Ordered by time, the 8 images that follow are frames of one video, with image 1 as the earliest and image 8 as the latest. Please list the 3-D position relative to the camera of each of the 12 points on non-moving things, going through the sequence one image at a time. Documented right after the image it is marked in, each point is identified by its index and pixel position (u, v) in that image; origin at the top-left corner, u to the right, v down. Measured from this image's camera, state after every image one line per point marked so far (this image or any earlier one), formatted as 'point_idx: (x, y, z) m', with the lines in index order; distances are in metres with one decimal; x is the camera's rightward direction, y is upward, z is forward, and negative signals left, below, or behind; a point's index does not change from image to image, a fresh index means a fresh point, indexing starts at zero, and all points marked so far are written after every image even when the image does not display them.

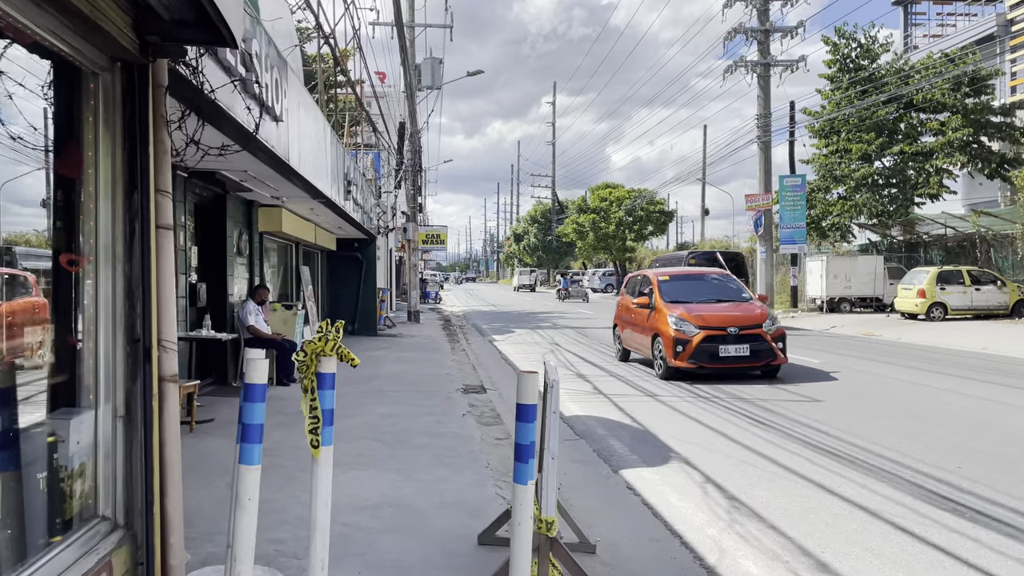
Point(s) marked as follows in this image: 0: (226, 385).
0: (-3.4, -1.2, +9.7) m
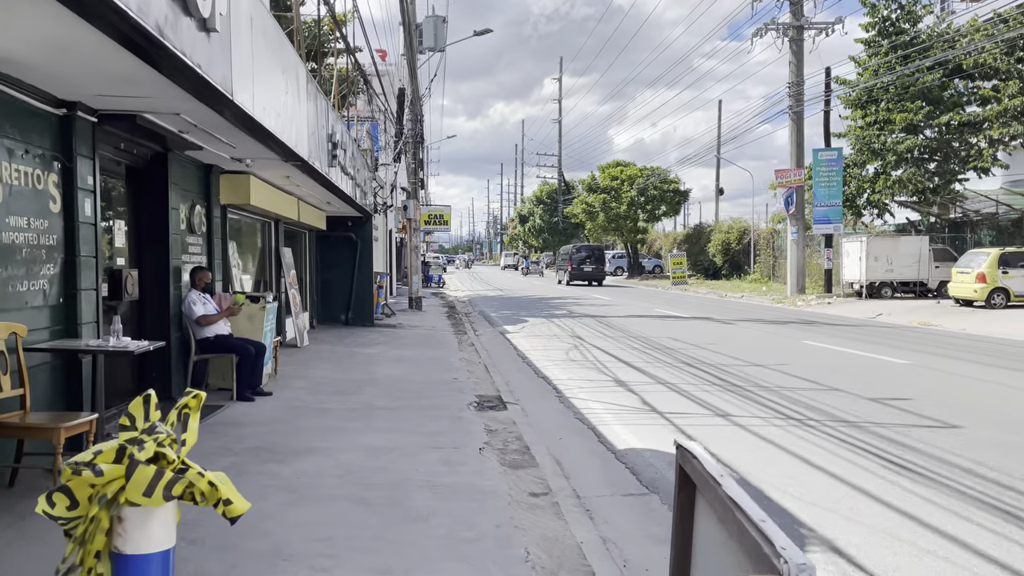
0: (-3.2, -1.1, +7.5) m
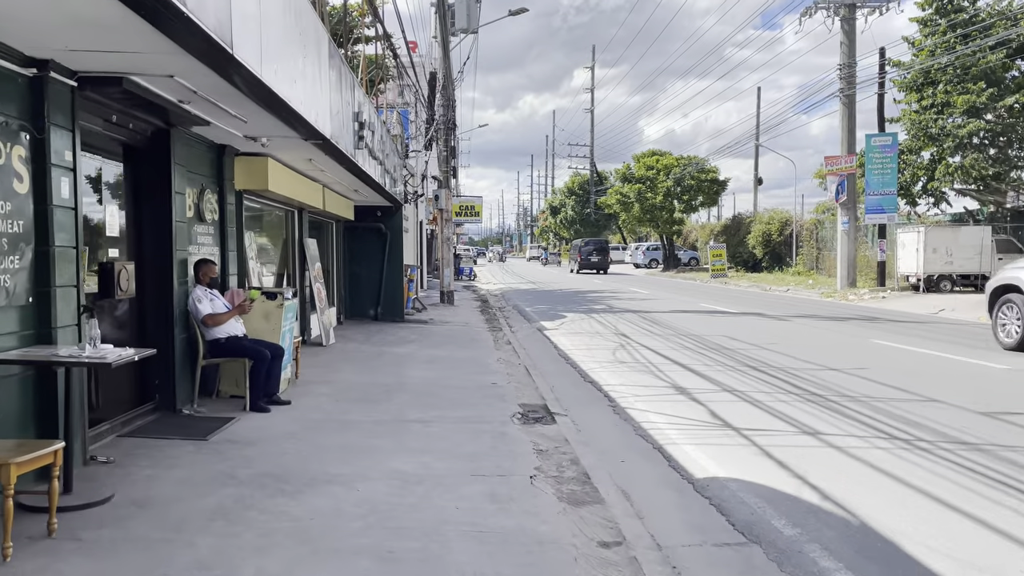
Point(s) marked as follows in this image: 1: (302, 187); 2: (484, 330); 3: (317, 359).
0: (-2.8, -1.0, +6.6) m
1: (-2.7, +1.3, +10.3) m
2: (-0.5, -0.8, +15.2) m
3: (-2.5, -0.9, +10.3) m
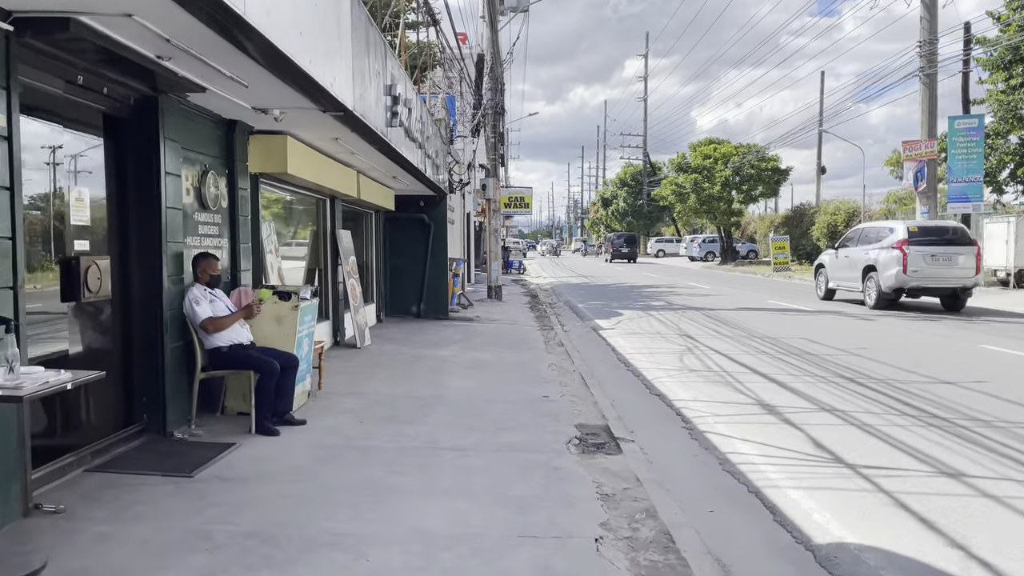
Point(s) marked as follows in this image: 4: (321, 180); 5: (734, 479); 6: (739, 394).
0: (-2.4, -1.0, +5.5) m
1: (-2.1, +1.3, +9.2) m
2: (+0.4, -0.7, +14.0) m
3: (-1.9, -0.9, +9.2) m
4: (-2.1, +1.2, +8.7) m
5: (+1.4, -1.2, +5.2) m
6: (+2.2, -1.0, +7.6) m
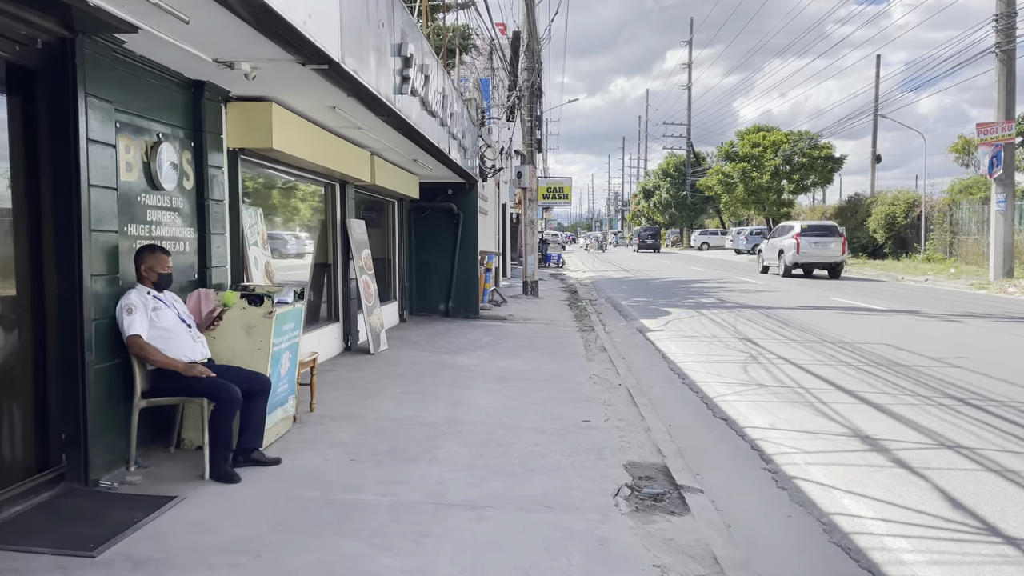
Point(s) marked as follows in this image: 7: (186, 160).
0: (-2.2, -1.0, +4.2) m
1: (-1.8, +1.3, +7.9) m
2: (+0.9, -0.7, +12.6) m
3: (-1.5, -0.8, +7.9) m
4: (-1.8, +1.2, +7.4) m
5: (+1.6, -1.2, +3.7) m
6: (+2.4, -1.0, +6.1) m
7: (-2.2, +0.9, +5.4) m
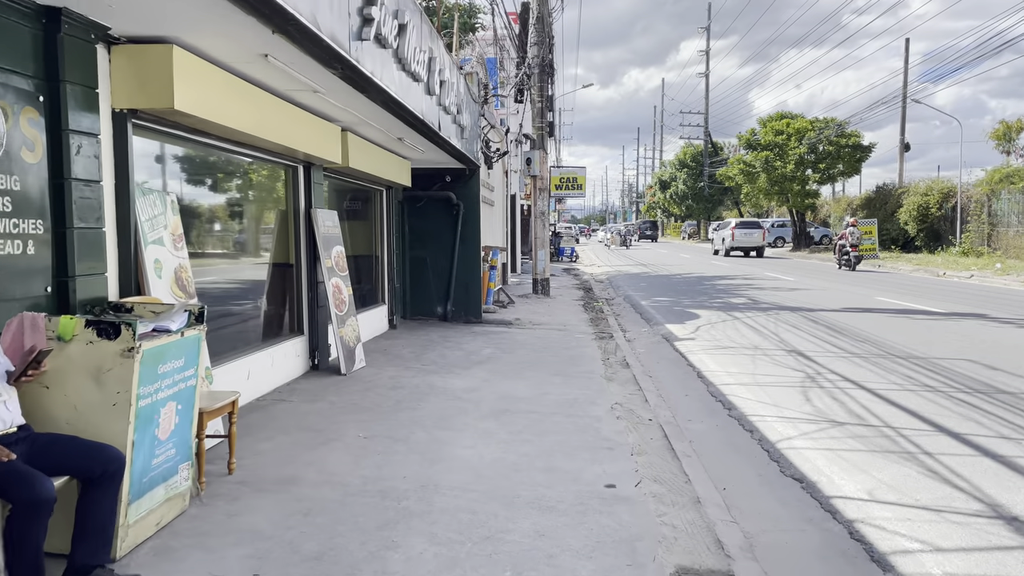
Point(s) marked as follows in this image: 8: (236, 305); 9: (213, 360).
0: (-2.3, -1.1, +2.5) m
1: (-1.7, +1.3, +6.1) m
2: (+1.0, -0.7, +10.8) m
3: (-1.5, -0.9, +6.2) m
4: (-1.8, +1.1, +5.7) m
5: (+1.5, -1.4, +2.0) m
6: (+2.4, -1.1, +4.4) m
7: (-2.2, +0.8, +3.7) m
8: (-2.2, -0.1, +6.5) m
9: (-2.2, -0.5, +5.9) m
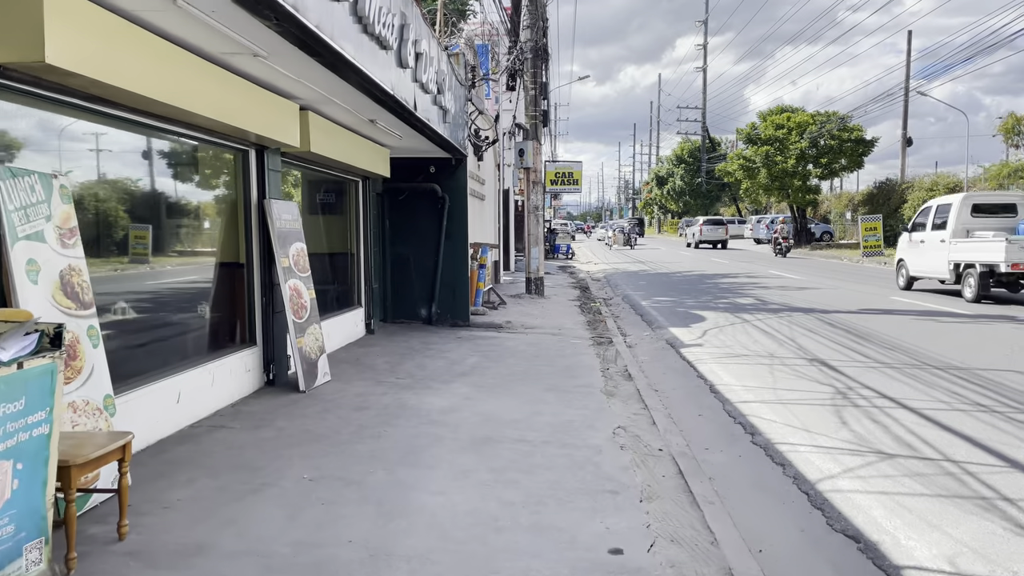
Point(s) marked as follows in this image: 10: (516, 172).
0: (-2.4, -1.2, +1.5) m
1: (-1.9, +1.2, +5.1) m
2: (+0.9, -0.7, +9.8) m
3: (-1.7, -0.9, +5.2) m
4: (-1.9, +1.1, +4.7) m
5: (+1.4, -1.4, +1.0) m
6: (+2.3, -1.1, +3.4) m
7: (-2.3, +0.7, +2.7) m
8: (-2.3, -0.2, +5.5) m
9: (-2.3, -0.6, +4.9) m
10: (+0.1, +2.8, +19.6) m
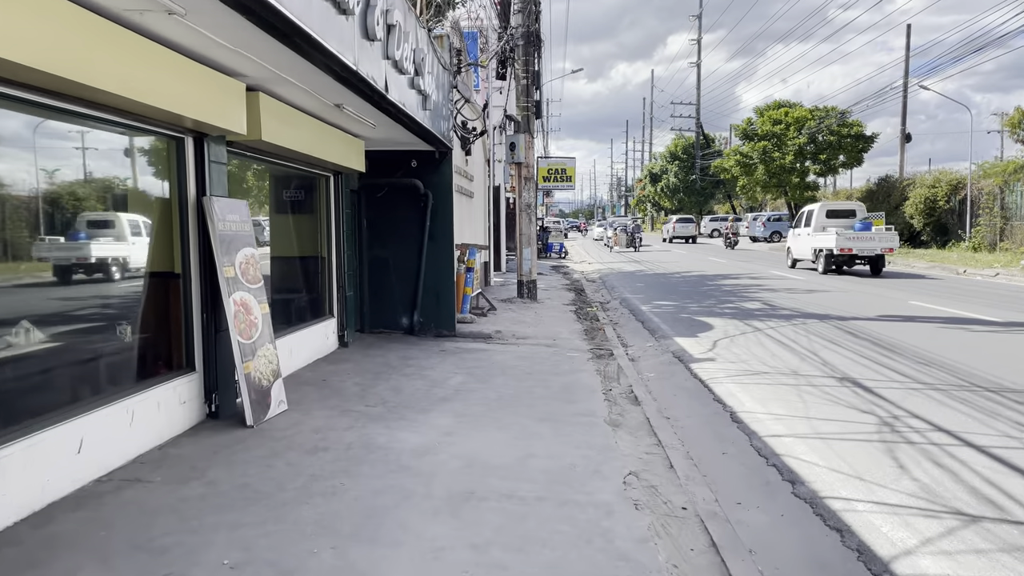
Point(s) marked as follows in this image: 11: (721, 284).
0: (-2.4, -1.3, +0.5) m
1: (-1.9, +1.1, +4.1) m
2: (+0.8, -0.8, +8.8) m
3: (-1.7, -1.0, +4.2) m
4: (-1.9, +1.0, +3.6) m
5: (+1.4, -1.5, 0.0) m
6: (+2.2, -1.2, +2.4) m
7: (-2.4, +0.6, +1.7) m
8: (-2.4, -0.3, +4.4) m
9: (-2.3, -0.7, +3.8) m
10: (-0.1, +2.8, +18.6) m
11: (+4.7, +0.1, +18.2) m
